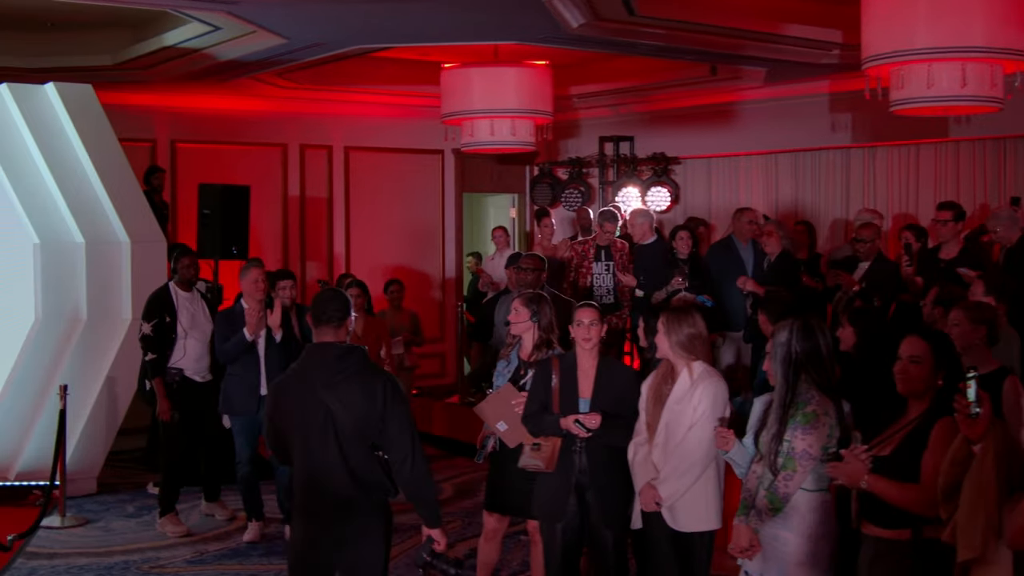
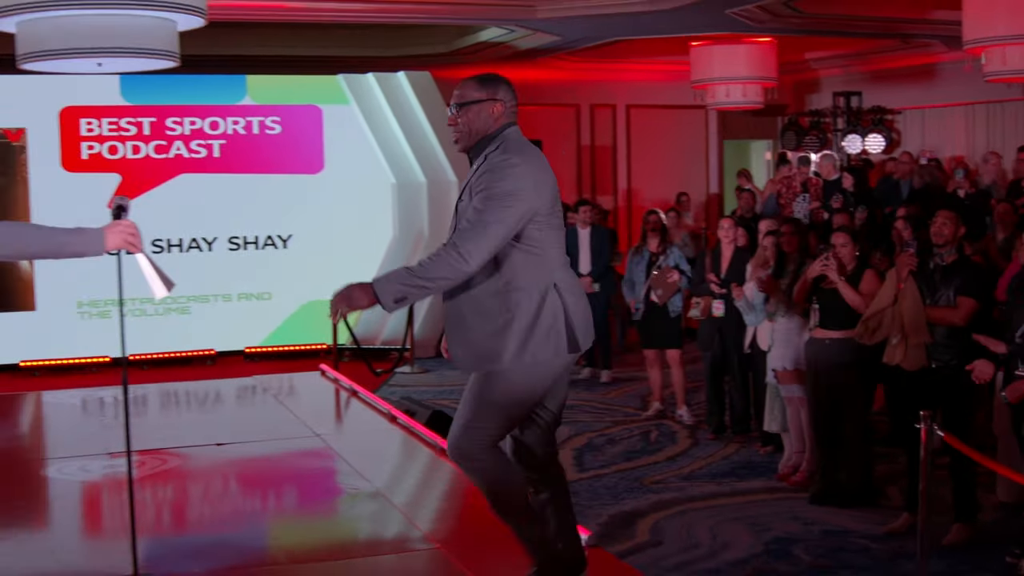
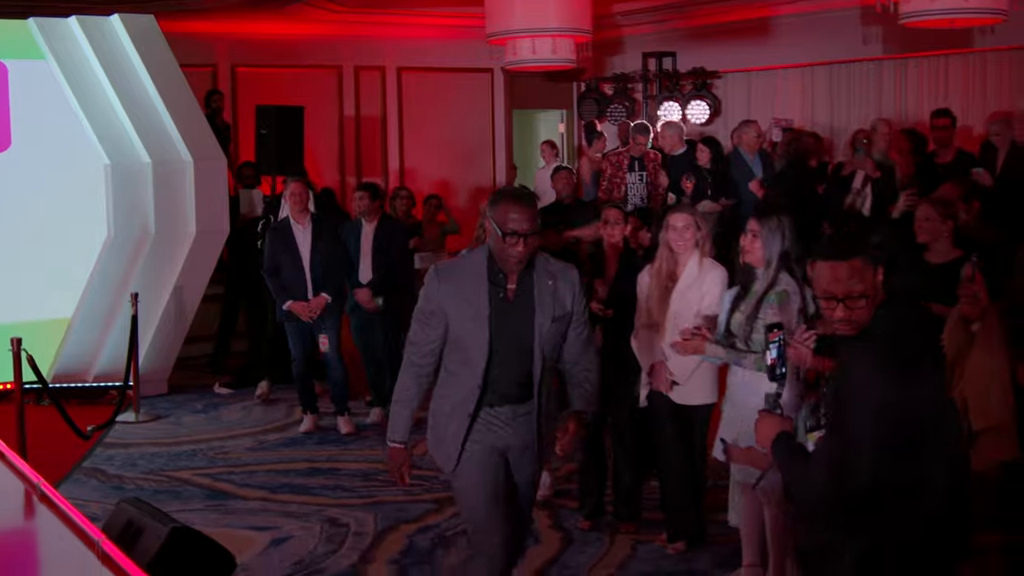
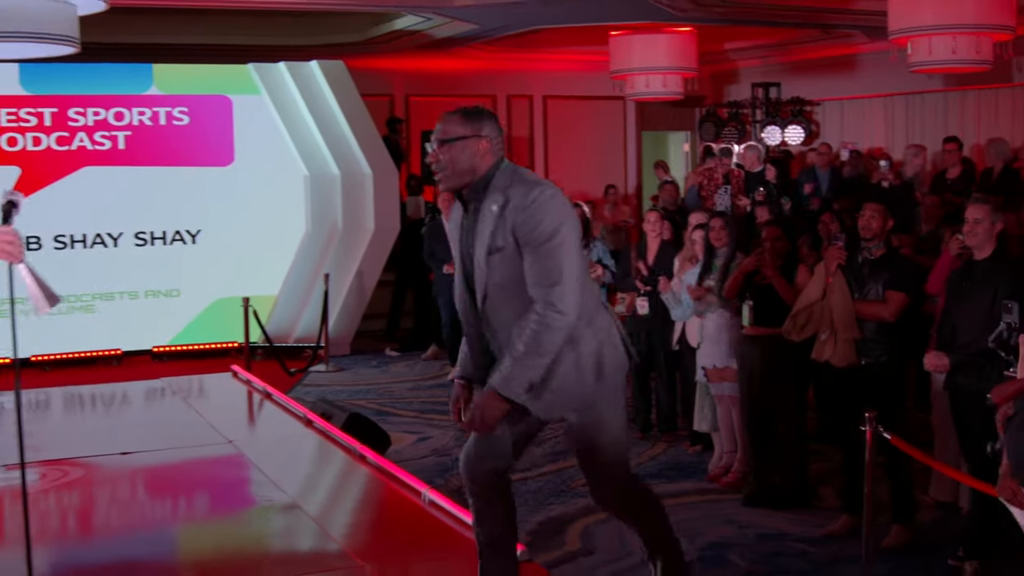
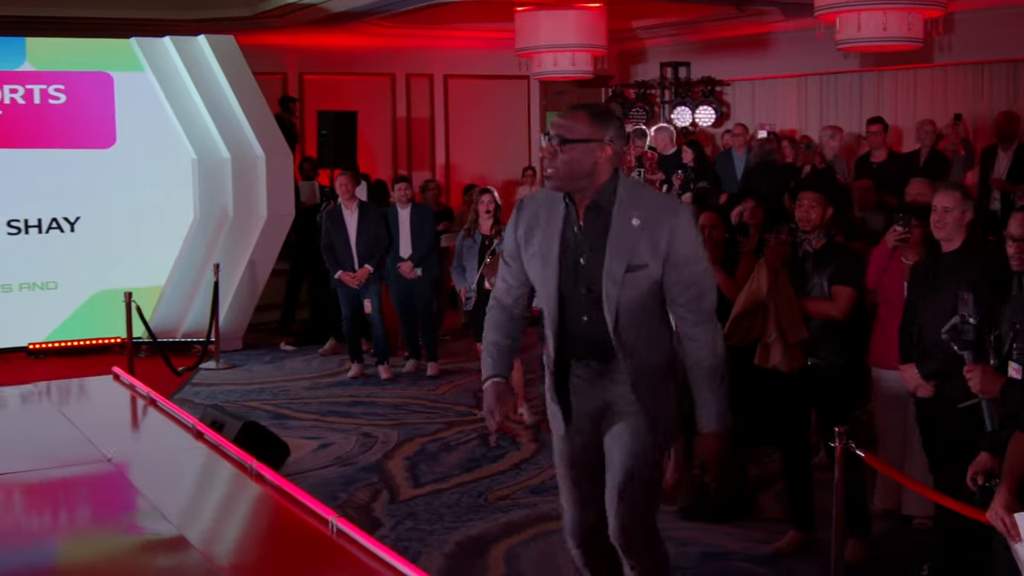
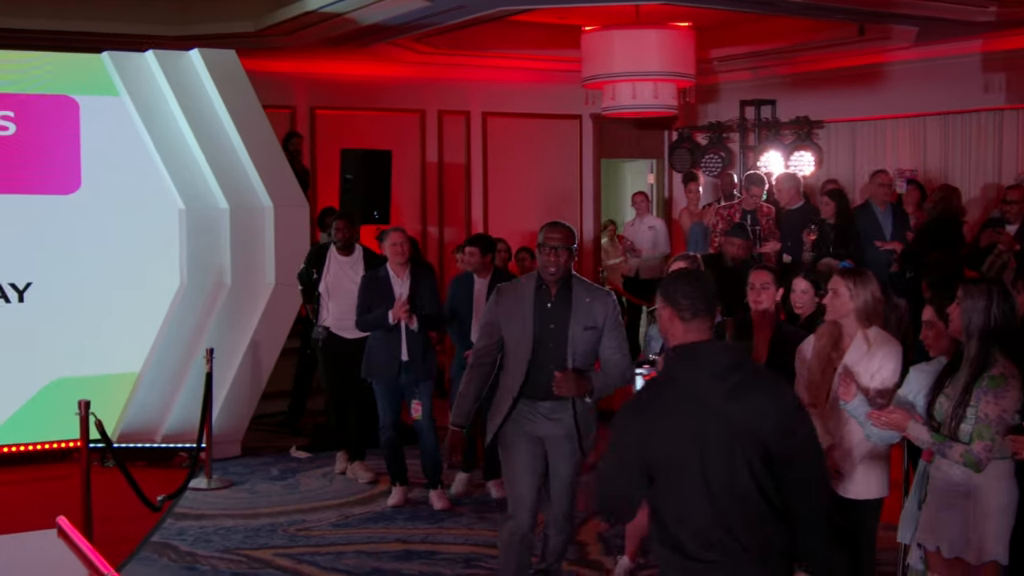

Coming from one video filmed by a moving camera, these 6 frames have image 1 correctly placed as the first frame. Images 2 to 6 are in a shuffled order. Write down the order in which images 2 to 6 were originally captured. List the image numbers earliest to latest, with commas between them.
6, 3, 5, 4, 2
